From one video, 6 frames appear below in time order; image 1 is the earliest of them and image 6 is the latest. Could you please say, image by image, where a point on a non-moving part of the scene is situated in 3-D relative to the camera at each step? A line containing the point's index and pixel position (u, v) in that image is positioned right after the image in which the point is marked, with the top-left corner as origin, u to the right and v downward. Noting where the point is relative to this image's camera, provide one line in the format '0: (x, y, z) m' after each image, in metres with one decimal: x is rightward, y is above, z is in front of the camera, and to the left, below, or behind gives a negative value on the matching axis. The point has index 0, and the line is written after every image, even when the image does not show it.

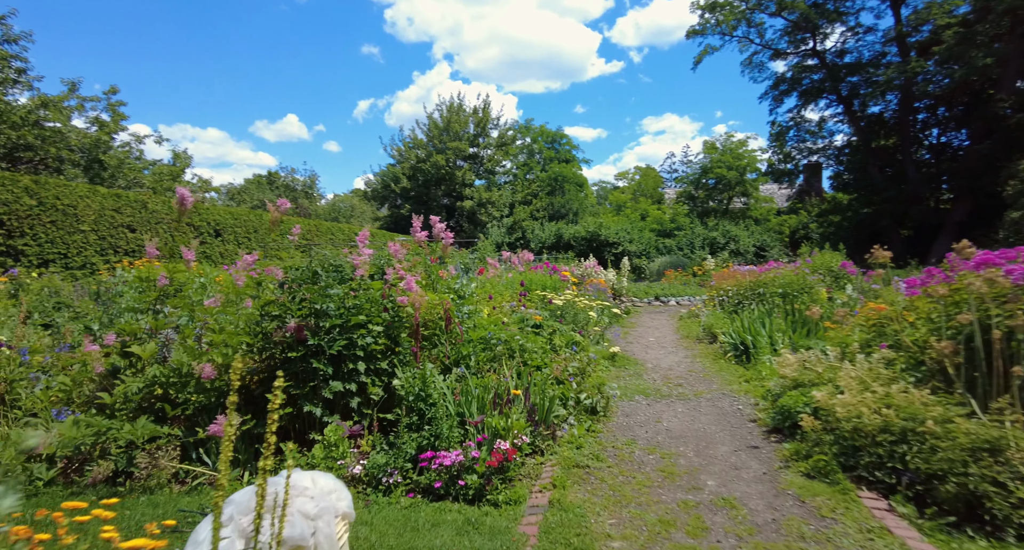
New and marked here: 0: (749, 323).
0: (+3.1, -0.6, +6.8) m
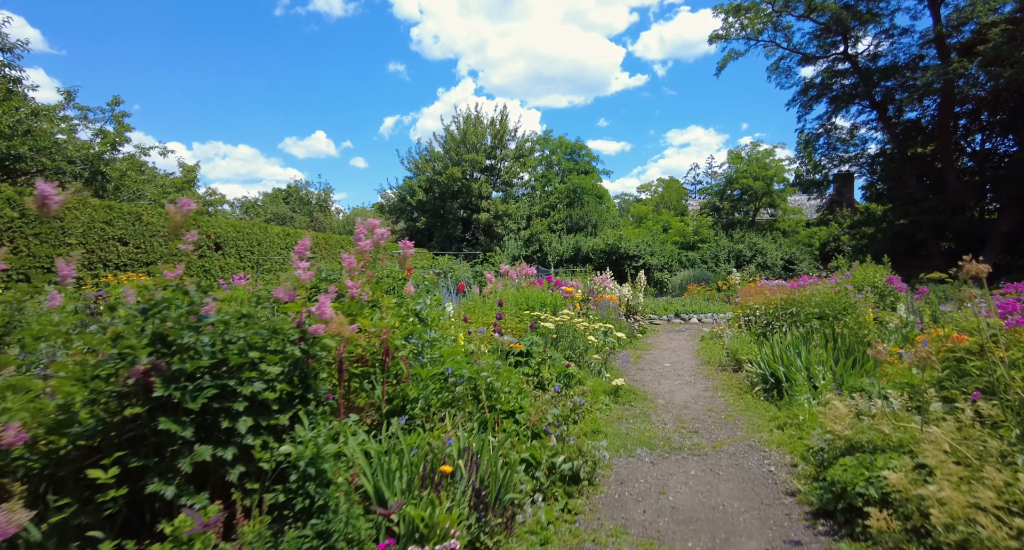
0: (+2.9, -0.8, +5.7) m
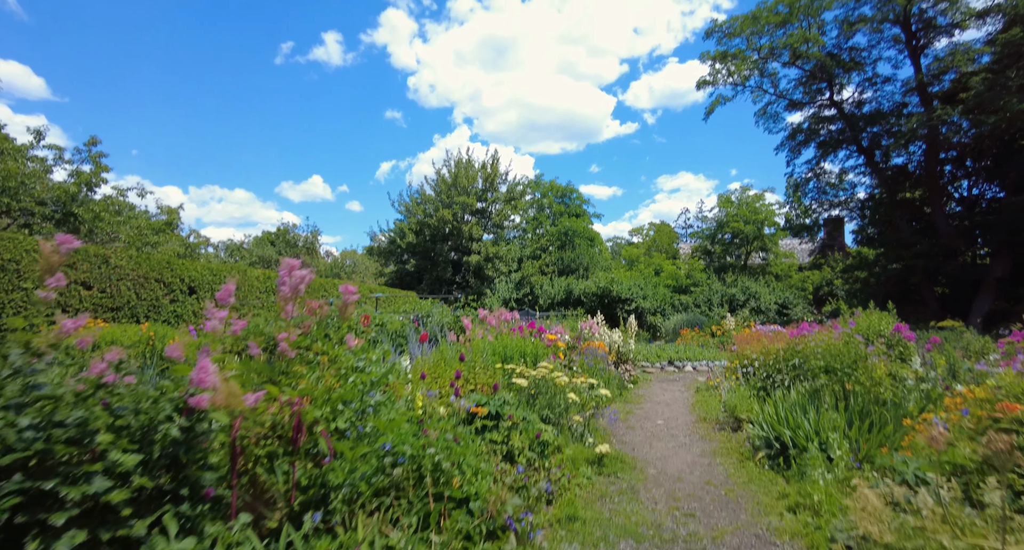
0: (+2.6, -1.3, +5.0) m
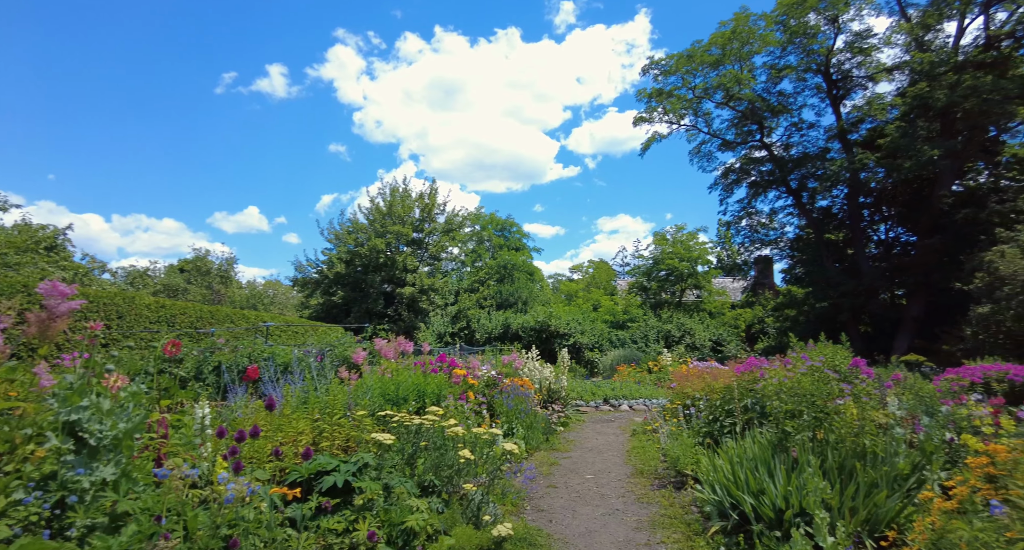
0: (+1.7, -1.4, +3.8) m
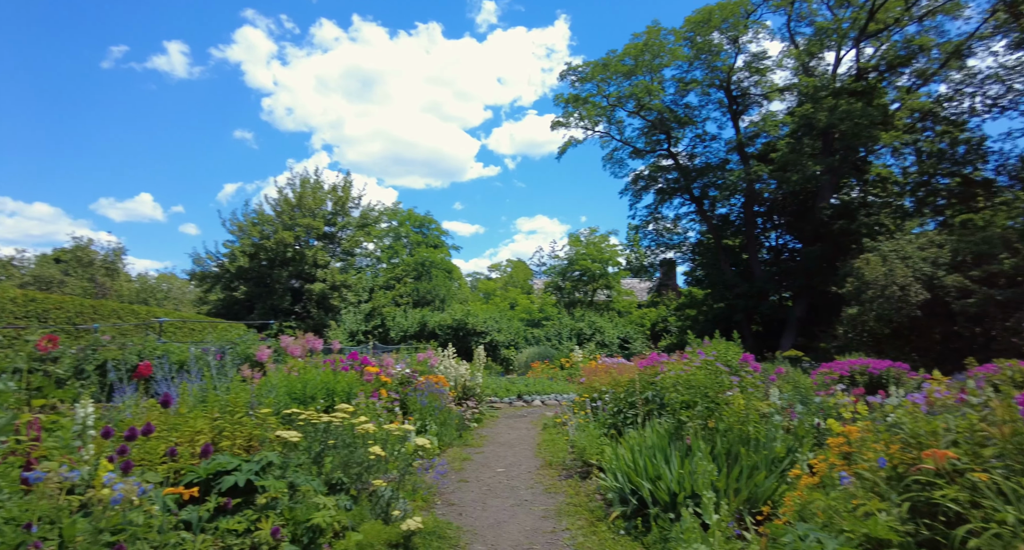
0: (+1.0, -1.4, +4.1) m
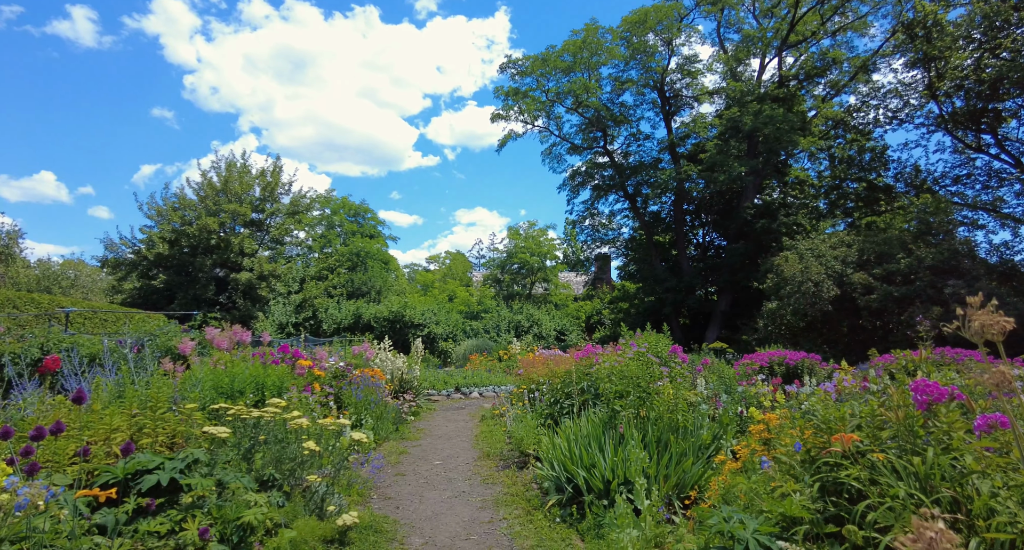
0: (+0.5, -1.4, +4.2) m
